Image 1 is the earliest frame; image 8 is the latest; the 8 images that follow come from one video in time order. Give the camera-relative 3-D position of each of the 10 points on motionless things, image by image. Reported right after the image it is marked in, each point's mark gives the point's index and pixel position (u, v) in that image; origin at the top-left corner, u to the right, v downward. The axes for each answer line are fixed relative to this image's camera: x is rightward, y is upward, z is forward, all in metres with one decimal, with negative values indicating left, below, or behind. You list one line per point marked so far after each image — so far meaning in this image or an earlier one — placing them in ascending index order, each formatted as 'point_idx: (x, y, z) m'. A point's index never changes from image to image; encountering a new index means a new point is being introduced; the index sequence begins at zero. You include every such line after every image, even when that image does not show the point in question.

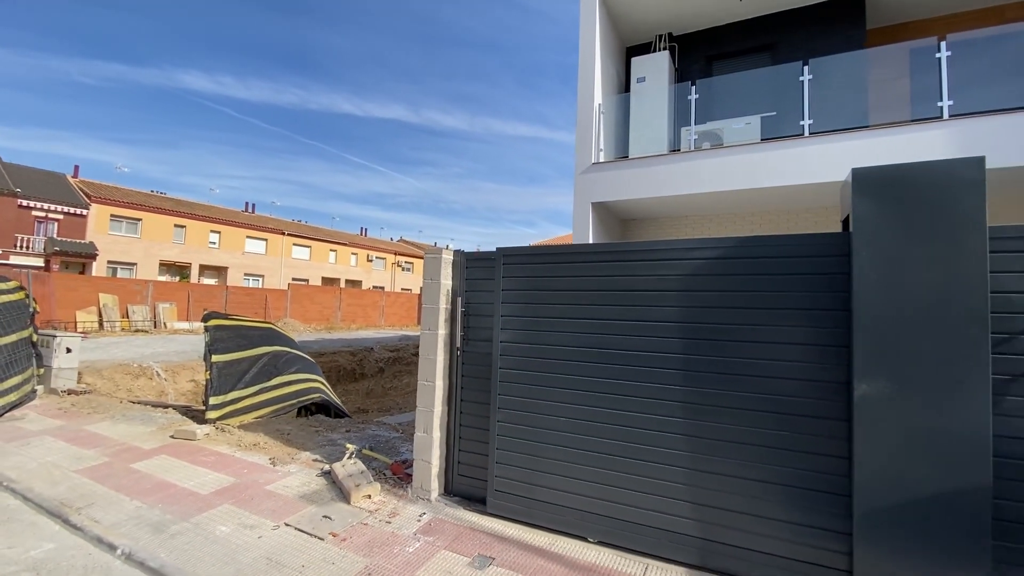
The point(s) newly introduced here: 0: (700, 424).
0: (+1.2, -0.8, +3.0) m
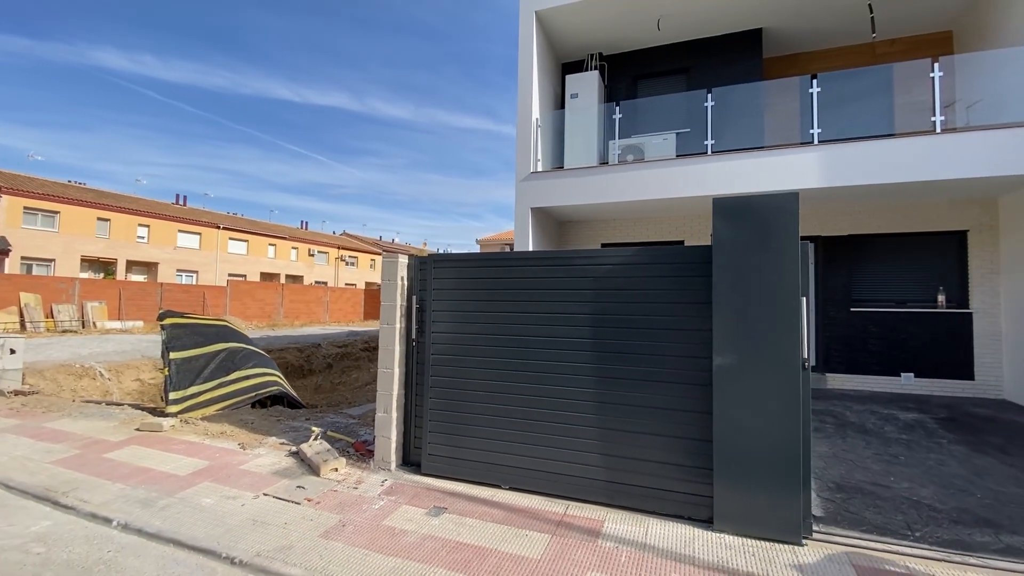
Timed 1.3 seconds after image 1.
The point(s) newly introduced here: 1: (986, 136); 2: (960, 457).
0: (+0.8, -0.8, +3.8) m
1: (+6.0, +1.9, +6.0) m
2: (+4.5, -1.7, +4.8) m
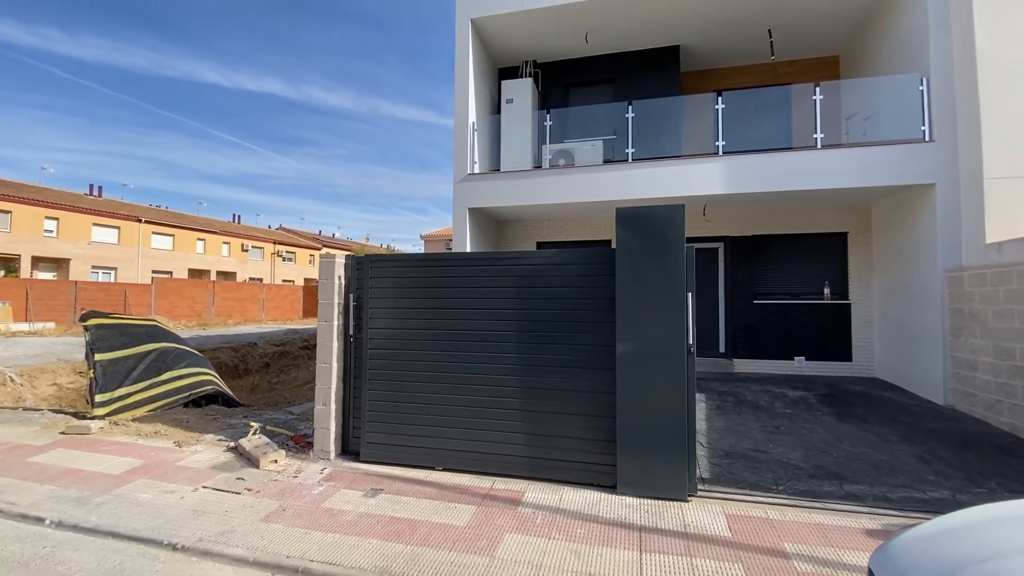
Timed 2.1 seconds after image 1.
0: (+0.1, -0.8, +4.3) m
1: (+5.0, +2.0, +7.0) m
2: (+3.7, -1.6, +5.7) m
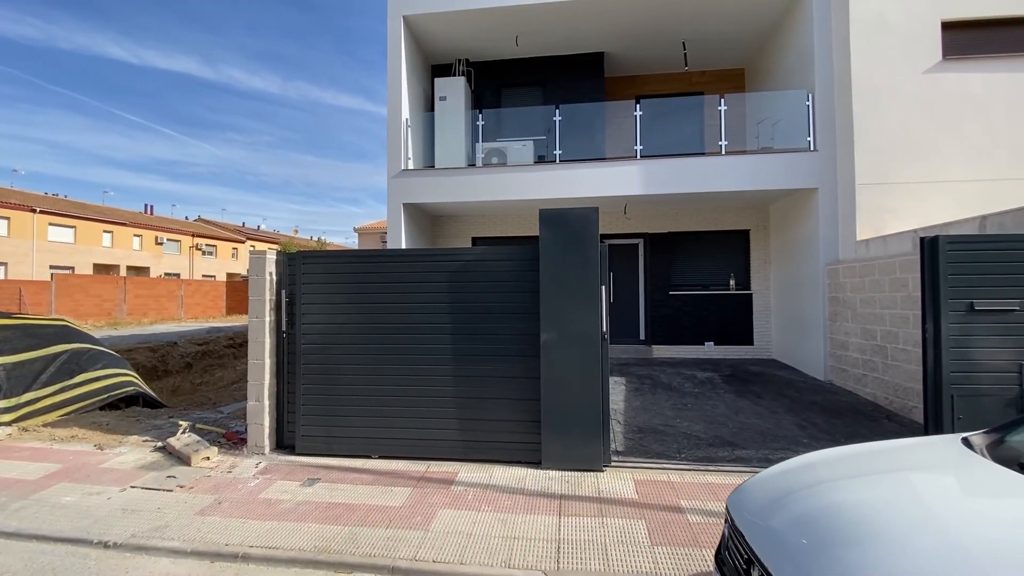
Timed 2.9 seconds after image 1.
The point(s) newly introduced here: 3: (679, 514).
0: (-0.5, -0.8, +4.6) m
1: (+4.0, +2.1, +7.9) m
2: (+2.9, -1.5, +6.4) m
3: (+1.3, -1.7, +3.6) m
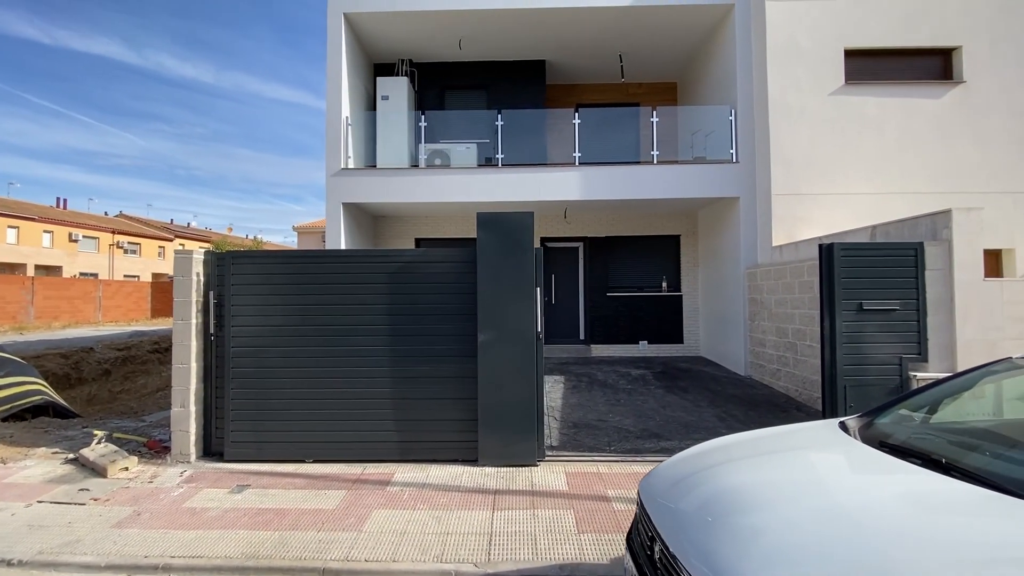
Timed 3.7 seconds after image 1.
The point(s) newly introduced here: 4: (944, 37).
0: (-1.1, -0.8, +4.6) m
1: (+3.0, +2.1, +8.4) m
2: (+2.1, -1.5, +6.8) m
3: (+0.7, -1.7, +3.8) m
4: (+7.1, +4.1, +7.8) m
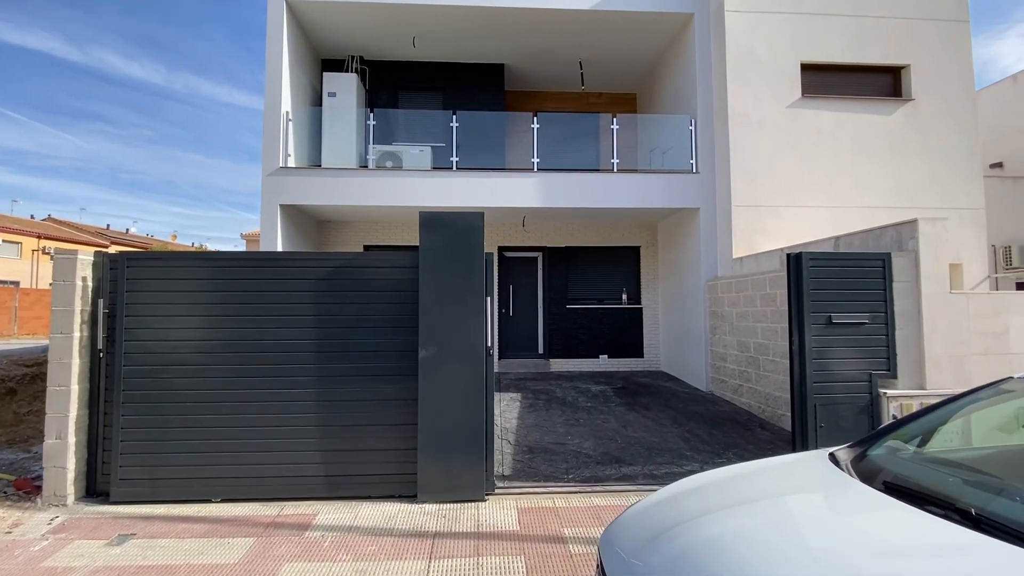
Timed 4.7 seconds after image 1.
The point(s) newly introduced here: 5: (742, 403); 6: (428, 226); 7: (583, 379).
0: (-1.6, -0.9, +4.0) m
1: (+2.3, +1.9, +8.2) m
2: (+1.4, -1.7, +6.4) m
3: (+0.3, -1.8, +3.3) m
4: (+6.3, +3.9, +8.0) m
5: (+3.3, -1.6, +6.8) m
6: (-0.7, +0.5, +4.0) m
7: (+1.3, -1.7, +8.7) m
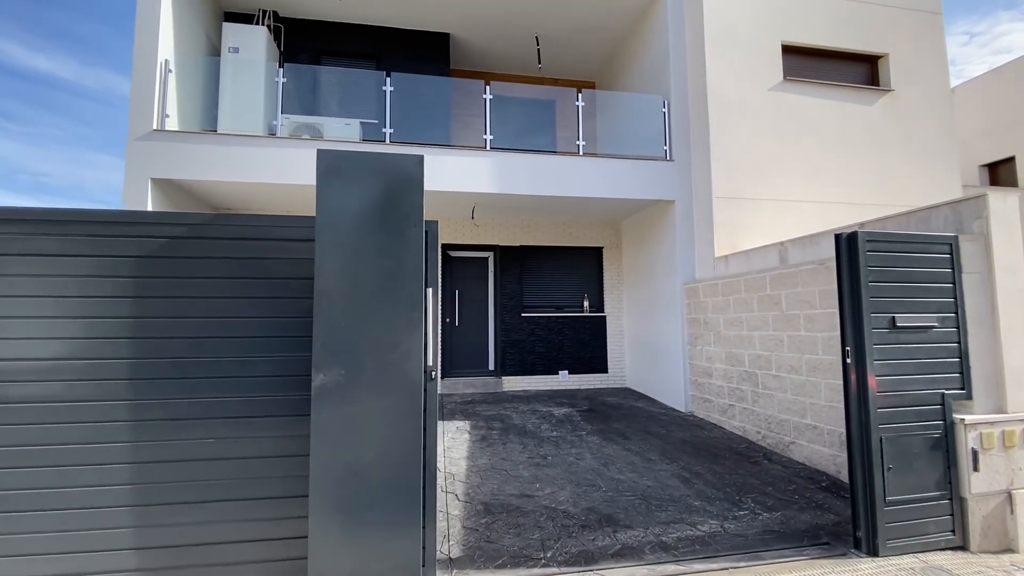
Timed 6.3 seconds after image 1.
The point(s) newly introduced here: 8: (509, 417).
0: (-1.8, -0.8, +2.4) m
1: (+1.5, +1.8, +7.0) m
2: (+0.9, -1.7, +5.1) m
3: (+0.2, -1.7, +1.9) m
4: (+5.6, +3.8, +7.4) m
5: (+2.7, -1.7, +5.8) m
6: (-0.9, +0.6, +2.5) m
7: (+0.5, -1.7, +7.3) m
8: (0.0, -1.7, +6.3) m
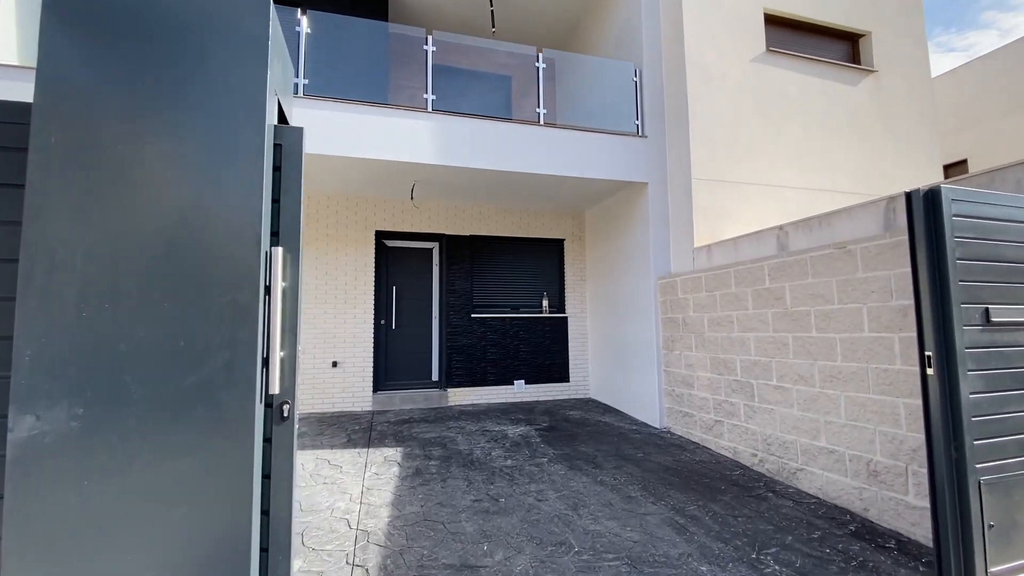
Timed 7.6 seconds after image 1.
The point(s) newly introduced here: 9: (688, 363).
0: (-2.0, -0.6, +1.0) m
1: (+0.8, +1.9, +6.0) m
2: (+0.4, -1.6, +4.0) m
3: (0.0, -1.6, +0.7) m
4: (+4.9, +3.8, +6.8) m
5: (+2.1, -1.6, +4.8) m
6: (-1.2, +0.7, +1.3) m
7: (-0.2, -1.7, +6.2) m
8: (-0.6, -1.6, +5.1) m
9: (+2.0, -0.8, +5.4) m
